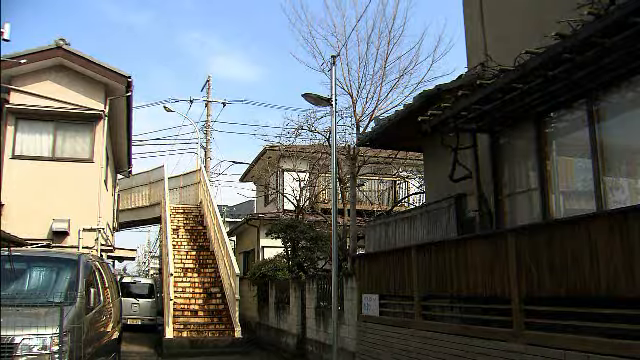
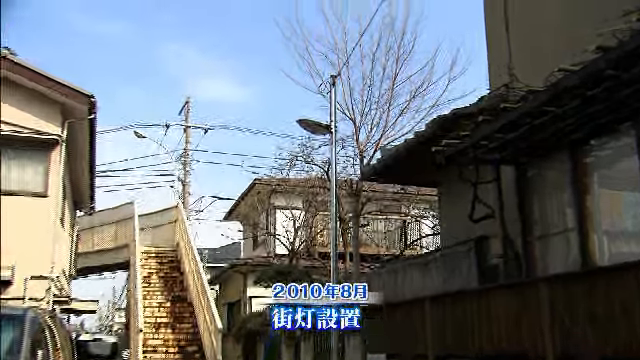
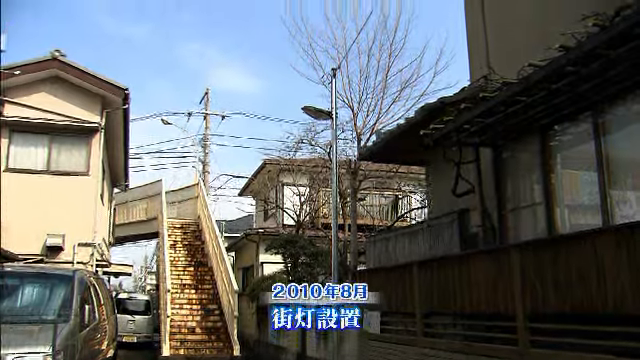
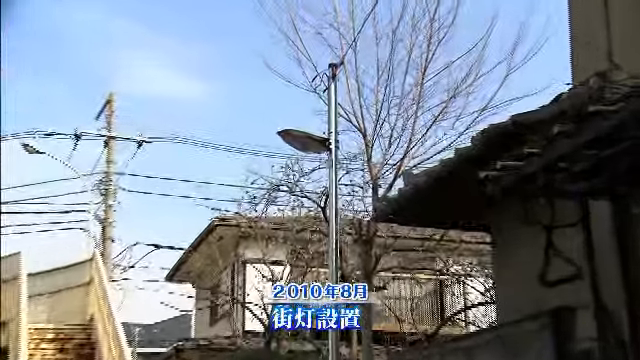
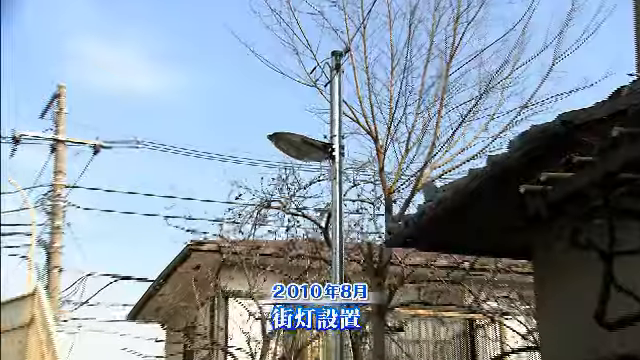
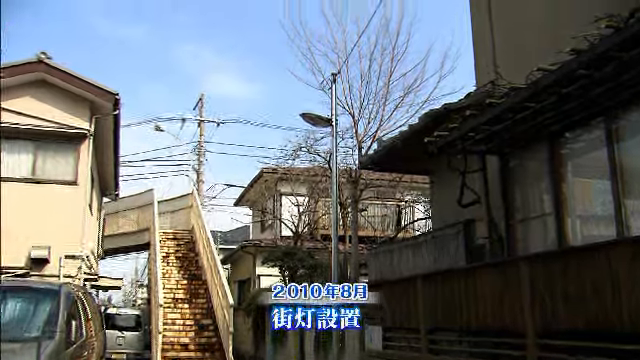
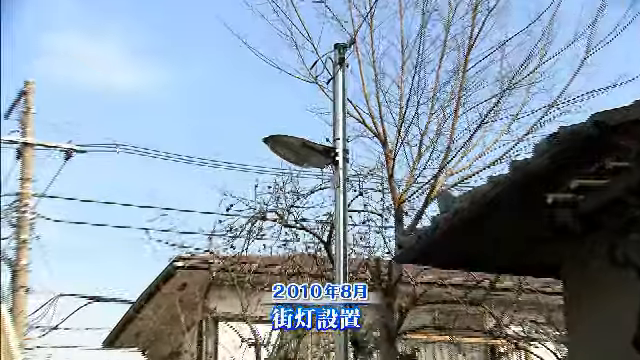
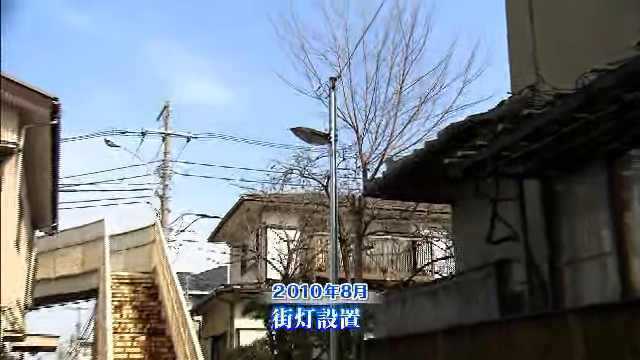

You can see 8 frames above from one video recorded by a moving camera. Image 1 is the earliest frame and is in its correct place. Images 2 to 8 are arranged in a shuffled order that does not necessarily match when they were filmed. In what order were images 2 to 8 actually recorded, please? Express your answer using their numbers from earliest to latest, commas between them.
3, 6, 2, 8, 4, 5, 7
